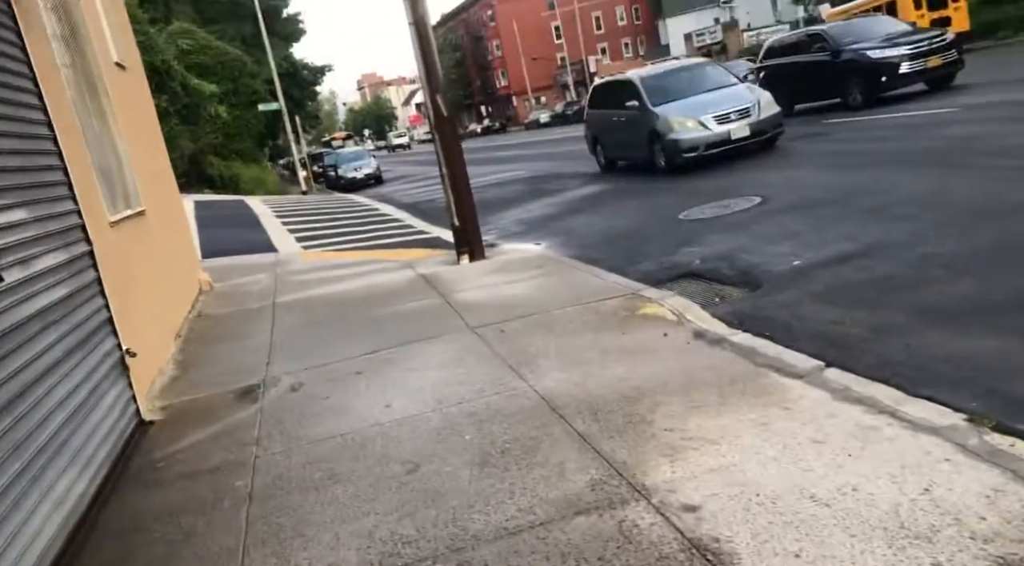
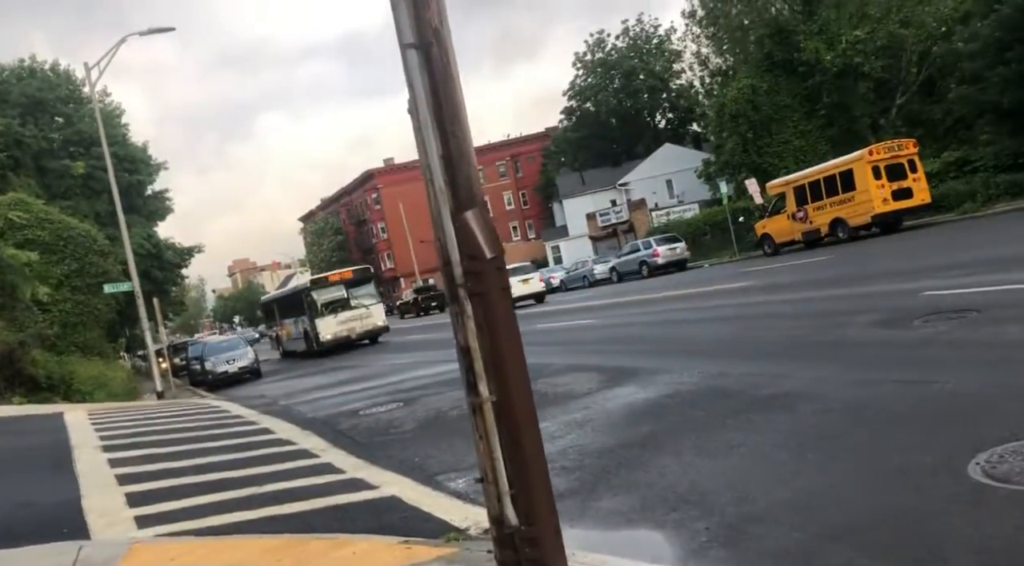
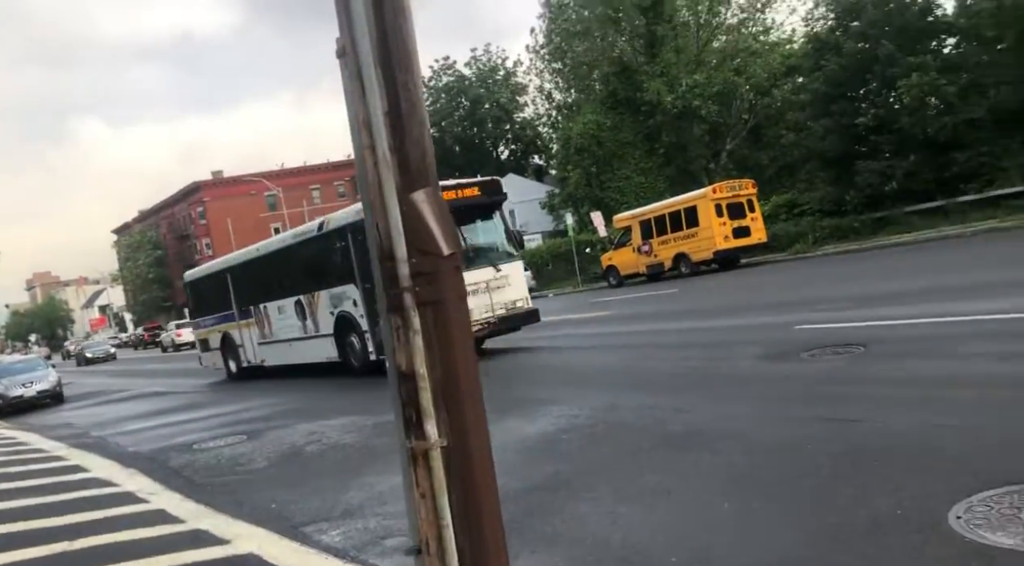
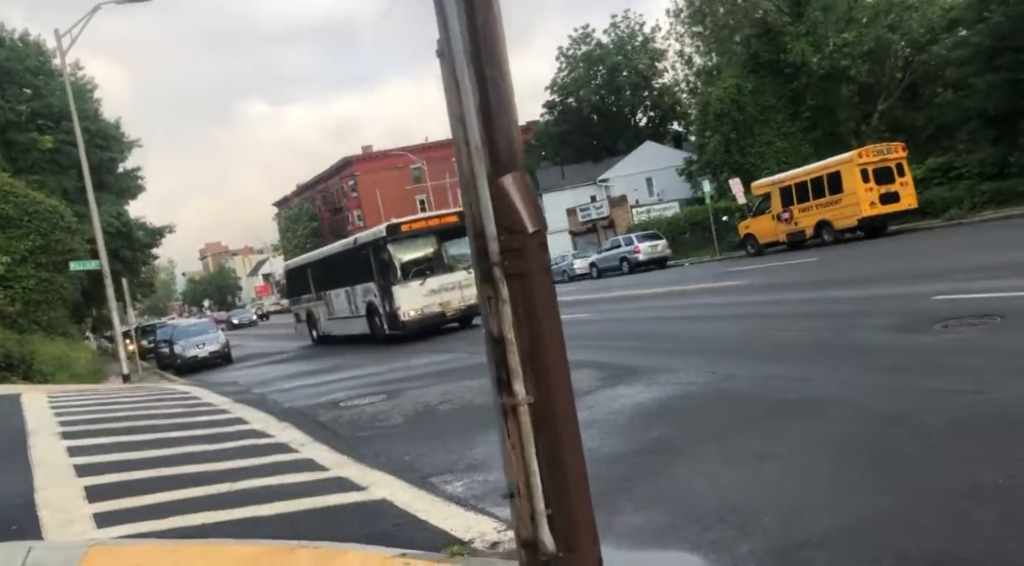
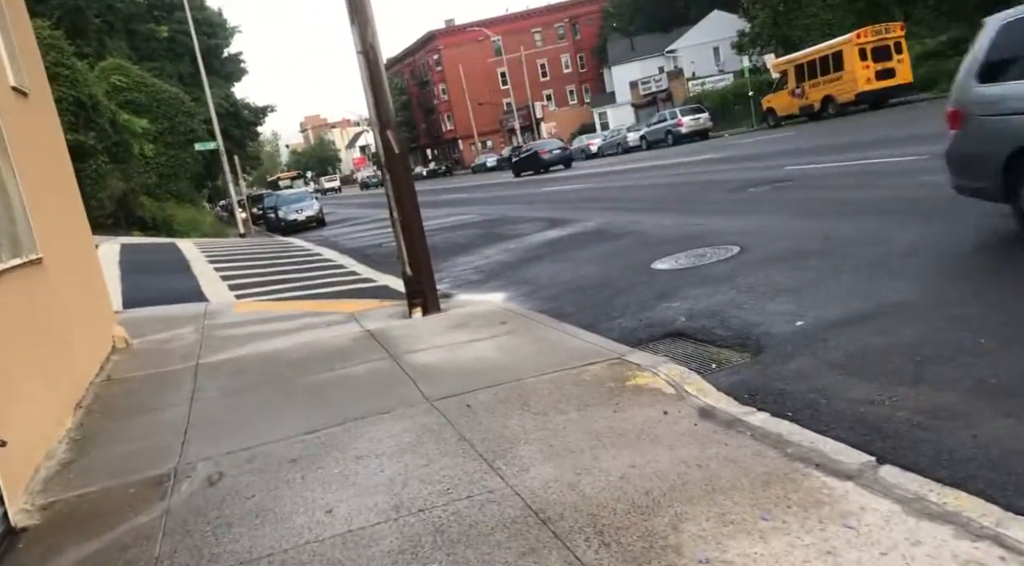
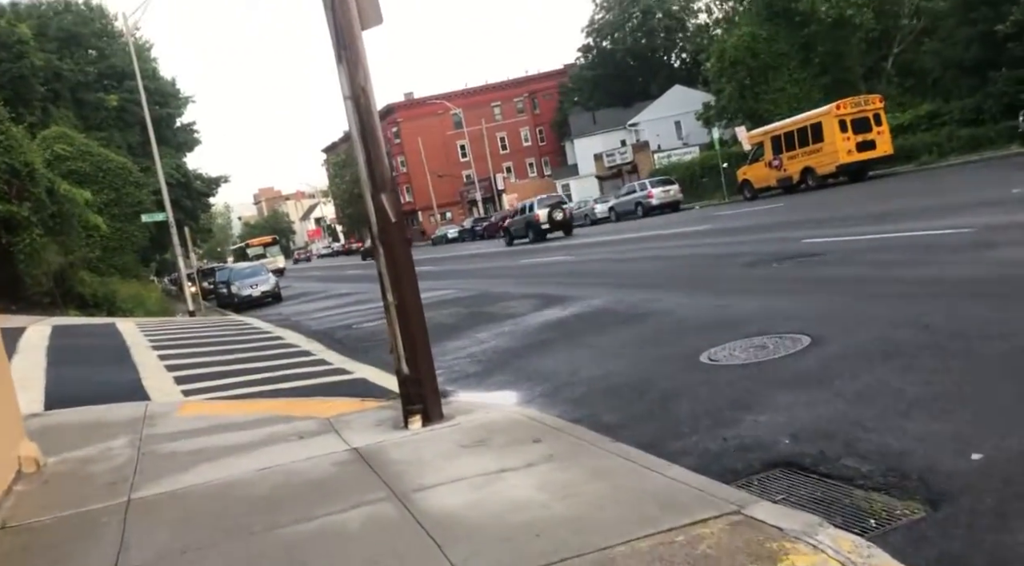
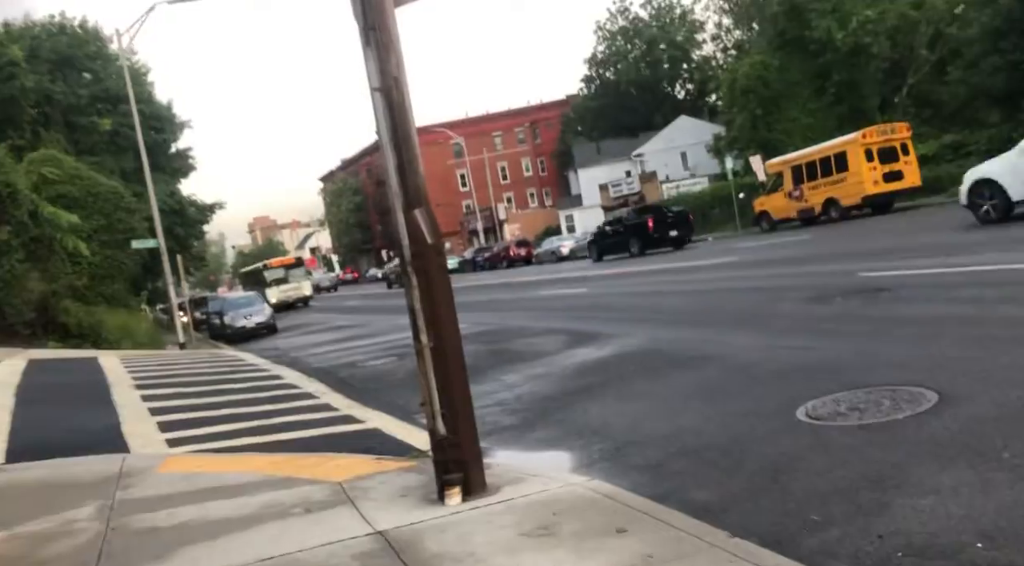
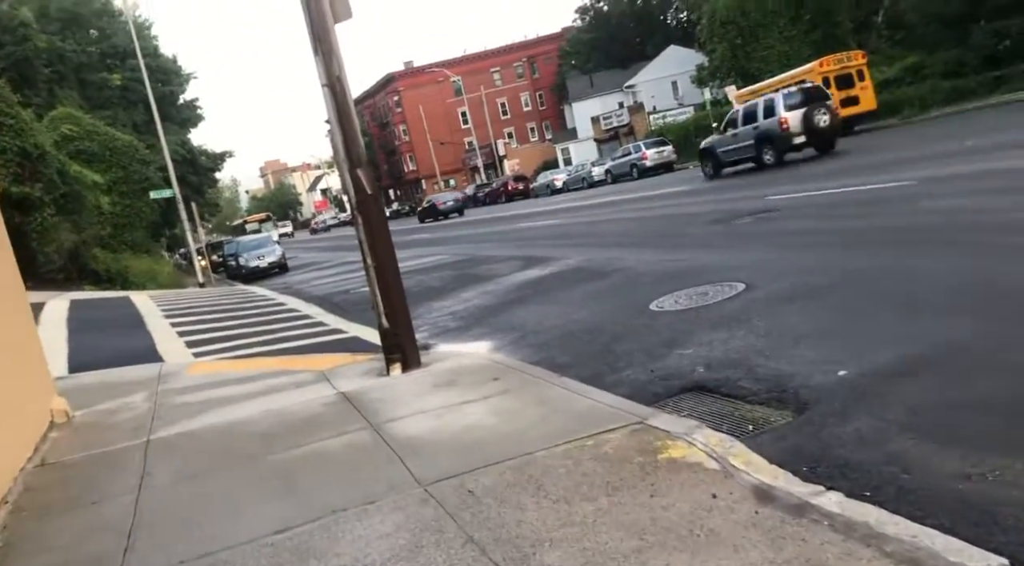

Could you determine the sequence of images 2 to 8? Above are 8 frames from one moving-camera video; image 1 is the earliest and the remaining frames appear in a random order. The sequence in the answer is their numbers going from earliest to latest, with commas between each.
5, 8, 6, 7, 2, 4, 3
